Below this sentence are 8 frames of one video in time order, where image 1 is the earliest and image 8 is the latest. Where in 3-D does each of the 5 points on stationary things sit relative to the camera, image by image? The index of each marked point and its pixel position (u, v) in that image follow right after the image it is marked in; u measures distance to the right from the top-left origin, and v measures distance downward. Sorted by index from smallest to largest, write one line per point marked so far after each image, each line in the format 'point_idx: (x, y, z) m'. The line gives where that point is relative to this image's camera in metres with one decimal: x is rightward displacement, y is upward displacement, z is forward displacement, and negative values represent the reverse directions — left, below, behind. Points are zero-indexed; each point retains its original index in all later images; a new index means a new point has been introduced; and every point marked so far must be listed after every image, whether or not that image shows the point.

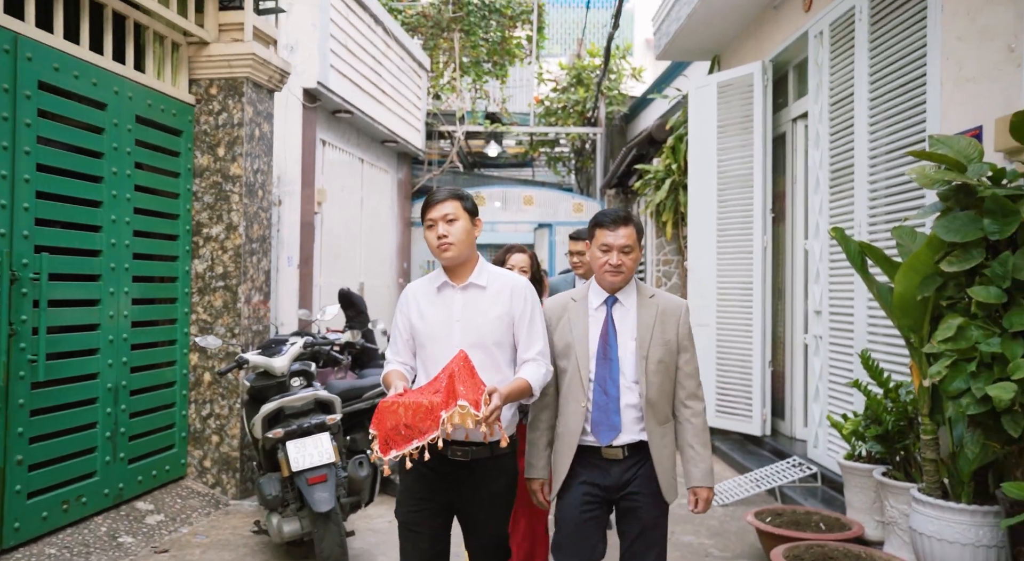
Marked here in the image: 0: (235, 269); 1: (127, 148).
0: (-1.8, +0.1, +4.7) m
1: (-2.2, +0.7, +4.1) m
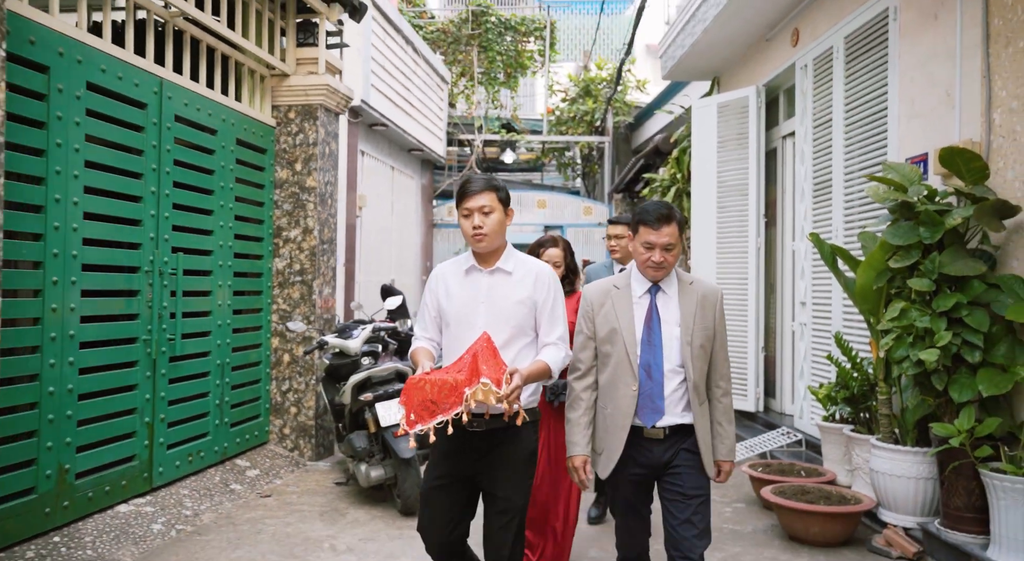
0: (-1.5, +0.1, +5.5) m
1: (-1.9, +0.8, +5.0) m
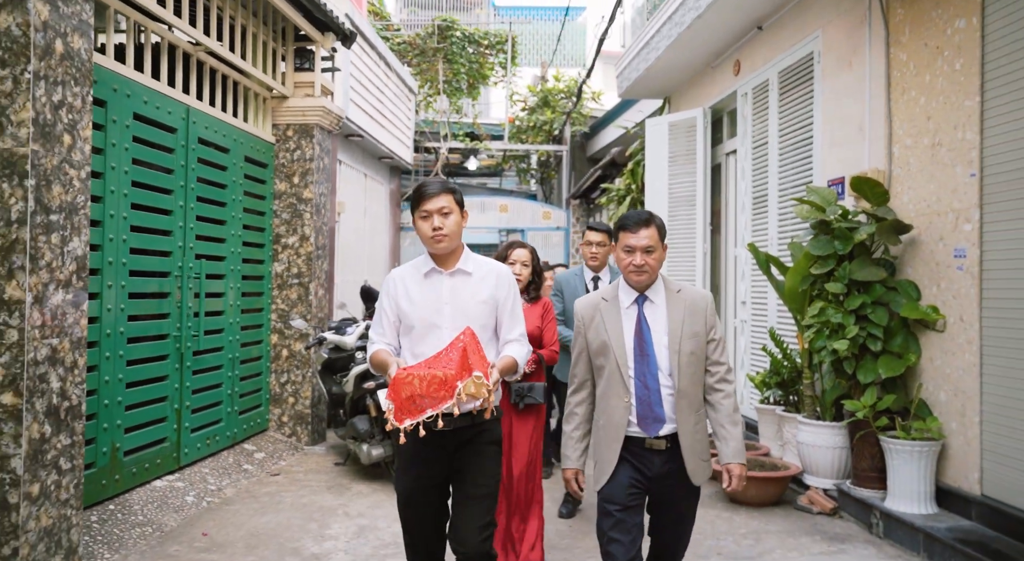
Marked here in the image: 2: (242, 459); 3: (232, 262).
0: (-1.7, +0.1, +6.1) m
1: (-2.0, +0.7, +5.5) m
2: (-2.0, -1.3, +5.3) m
3: (-2.1, +0.1, +5.4) m
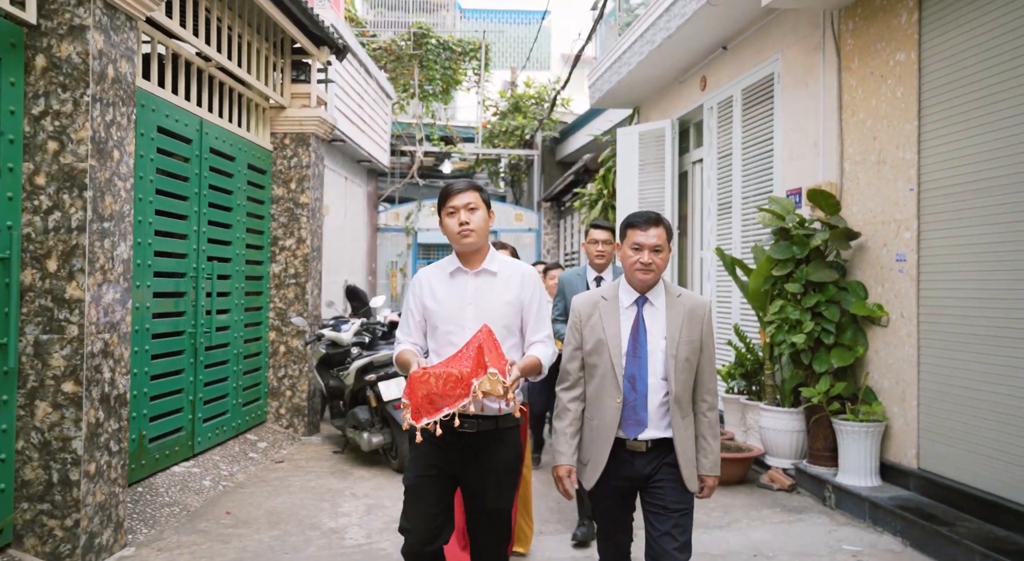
0: (-1.8, +0.1, +6.4) m
1: (-2.1, +0.7, +5.8) m
2: (-2.0, -1.3, +5.6) m
3: (-2.2, +0.1, +5.7) m
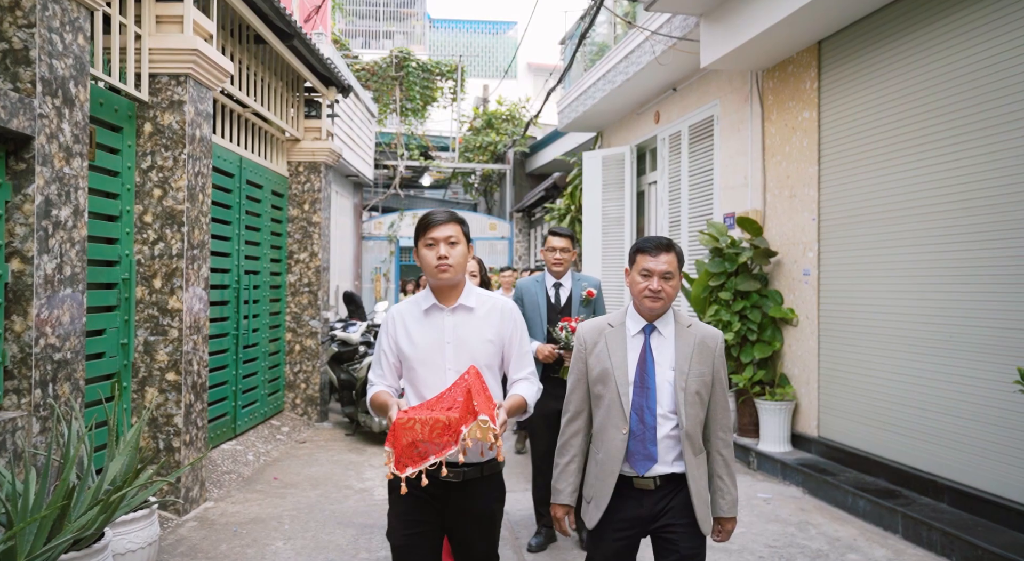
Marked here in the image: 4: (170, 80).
0: (-2.0, 0.0, +7.5) m
1: (-2.3, +0.7, +6.8) m
2: (-2.2, -1.4, +6.7) m
3: (-2.3, 0.0, +6.7) m
4: (-2.0, +1.2, +4.3) m
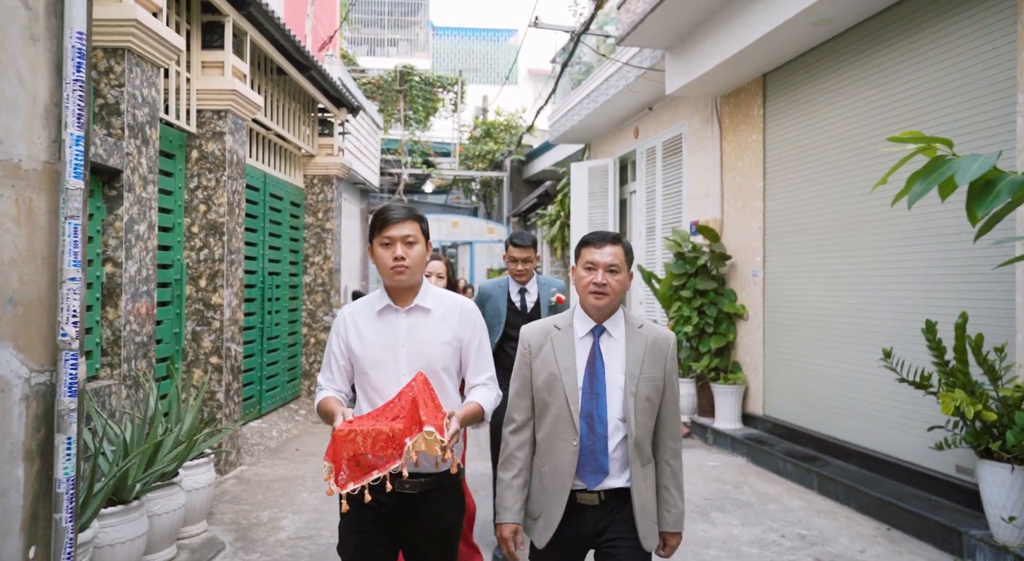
0: (-2.1, 0.0, +8.4) m
1: (-2.4, +0.7, +7.7) m
2: (-2.3, -1.4, +7.5) m
3: (-2.4, 0.0, +7.6) m
4: (-2.1, +1.2, +5.2) m
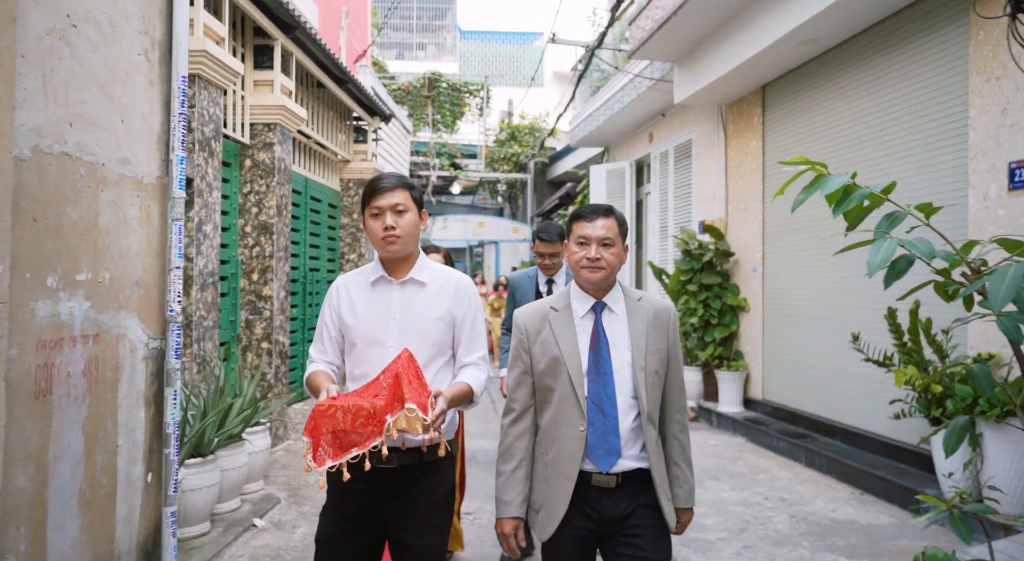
0: (-1.8, 0.0, +9.0) m
1: (-2.2, +0.7, +8.4) m
2: (-2.0, -1.3, +8.2) m
3: (-2.2, +0.1, +8.3) m
4: (-2.0, +1.2, +5.9) m
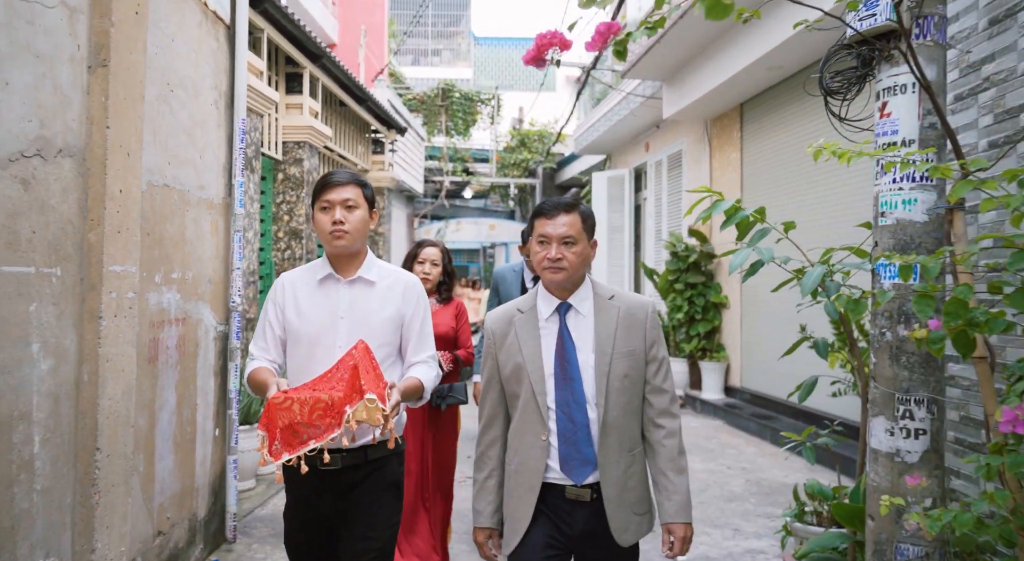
0: (-1.8, +0.1, +9.8) m
1: (-2.1, +0.7, +9.2) m
2: (-2.0, -1.3, +9.0) m
3: (-2.1, +0.1, +9.1) m
4: (-2.0, +1.3, +6.7) m
